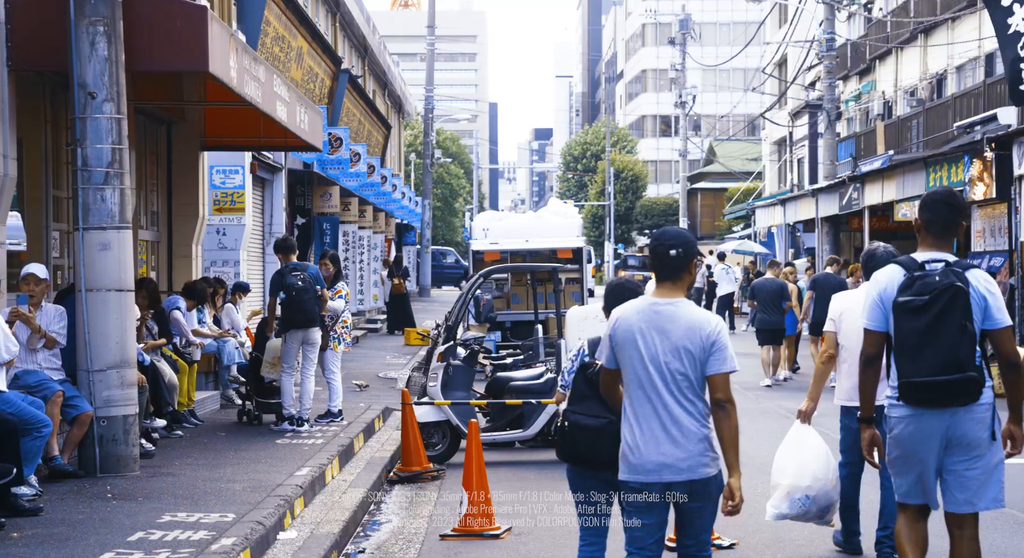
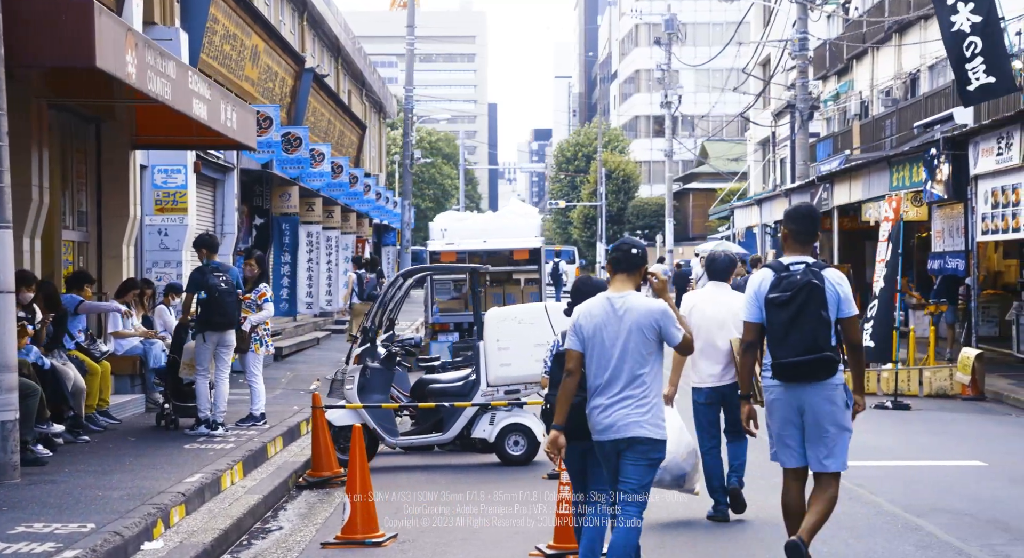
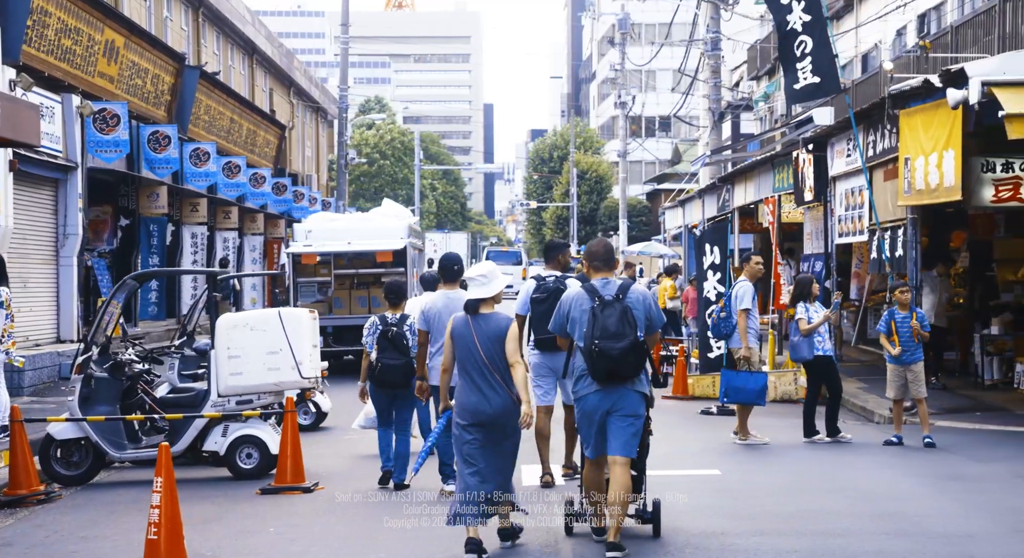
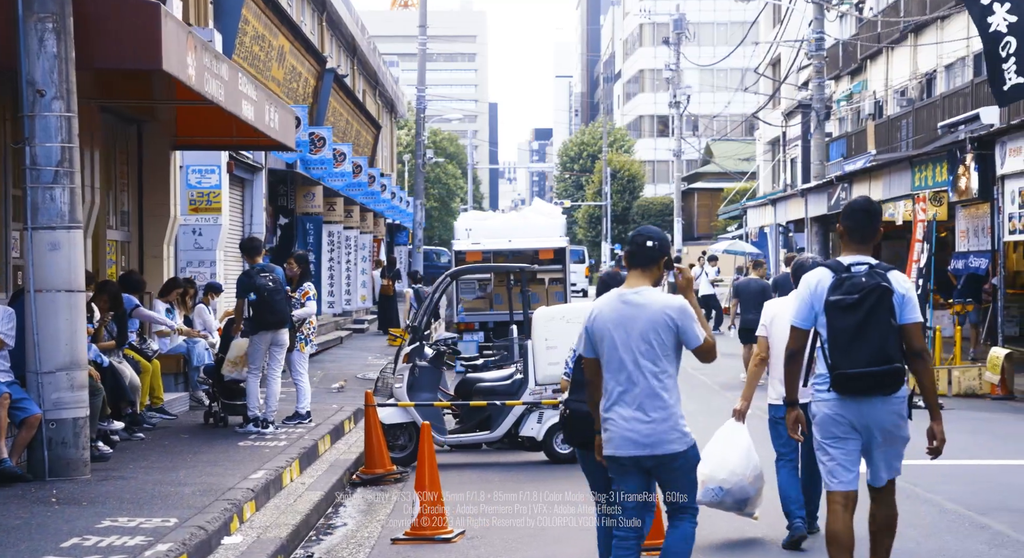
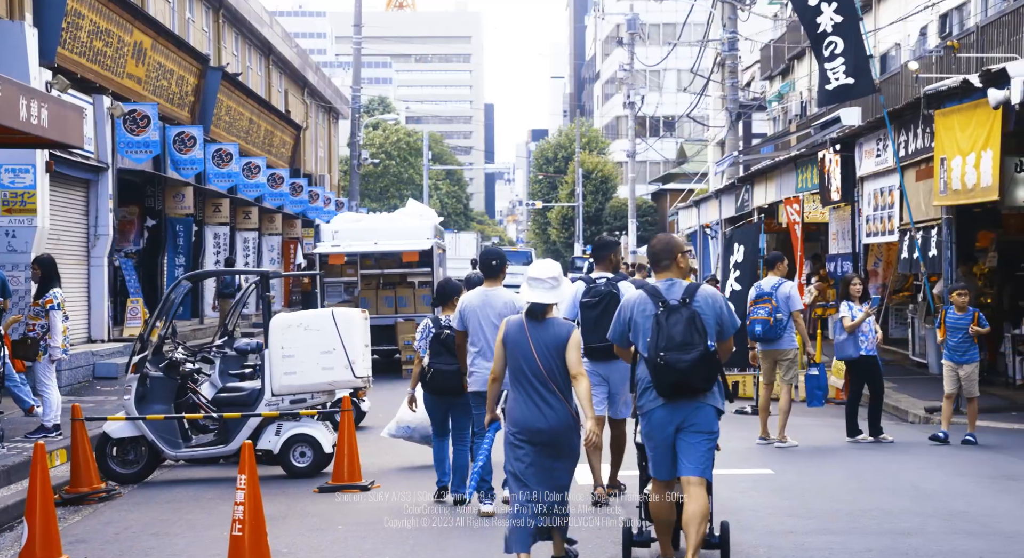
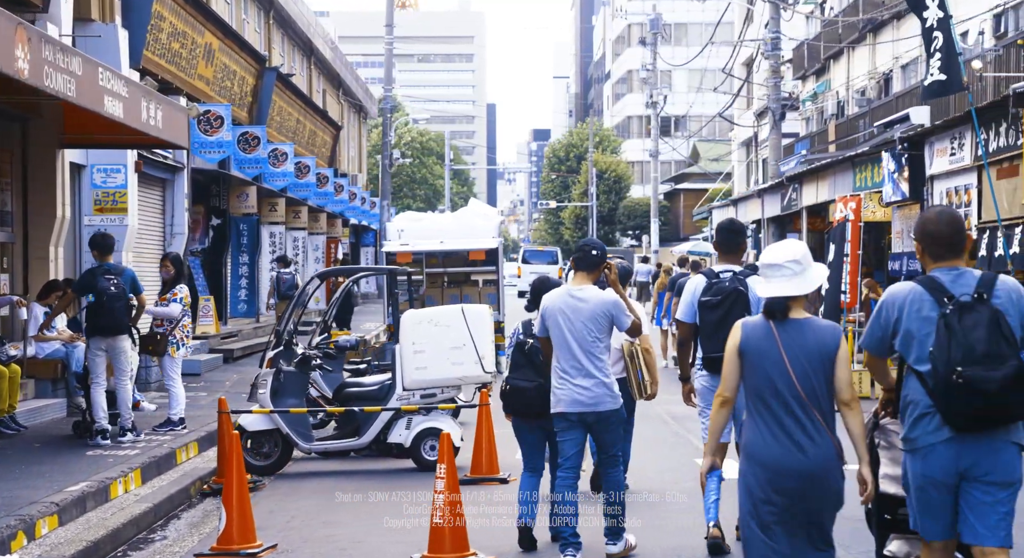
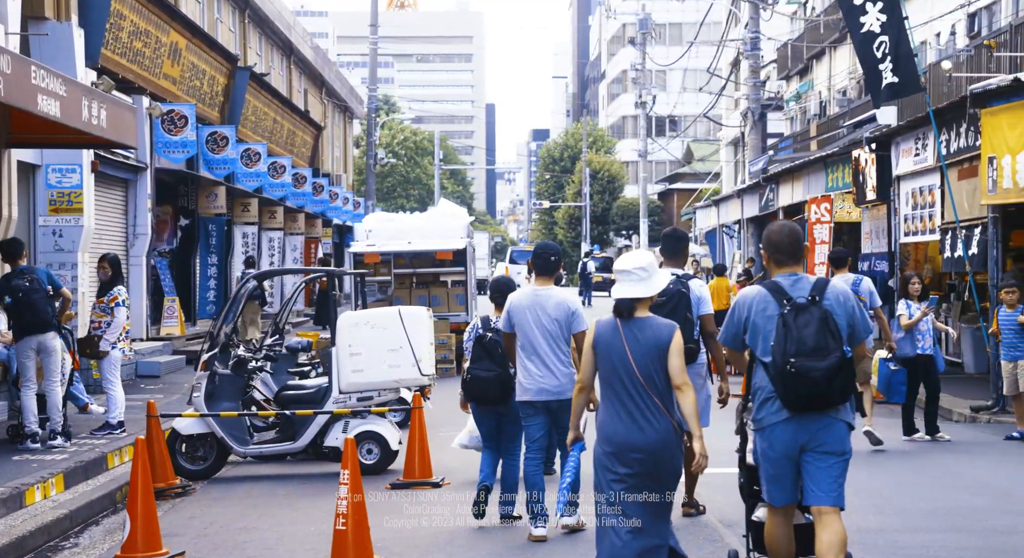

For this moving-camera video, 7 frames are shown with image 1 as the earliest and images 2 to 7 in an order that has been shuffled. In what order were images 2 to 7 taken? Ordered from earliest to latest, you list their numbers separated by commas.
4, 2, 6, 7, 5, 3
